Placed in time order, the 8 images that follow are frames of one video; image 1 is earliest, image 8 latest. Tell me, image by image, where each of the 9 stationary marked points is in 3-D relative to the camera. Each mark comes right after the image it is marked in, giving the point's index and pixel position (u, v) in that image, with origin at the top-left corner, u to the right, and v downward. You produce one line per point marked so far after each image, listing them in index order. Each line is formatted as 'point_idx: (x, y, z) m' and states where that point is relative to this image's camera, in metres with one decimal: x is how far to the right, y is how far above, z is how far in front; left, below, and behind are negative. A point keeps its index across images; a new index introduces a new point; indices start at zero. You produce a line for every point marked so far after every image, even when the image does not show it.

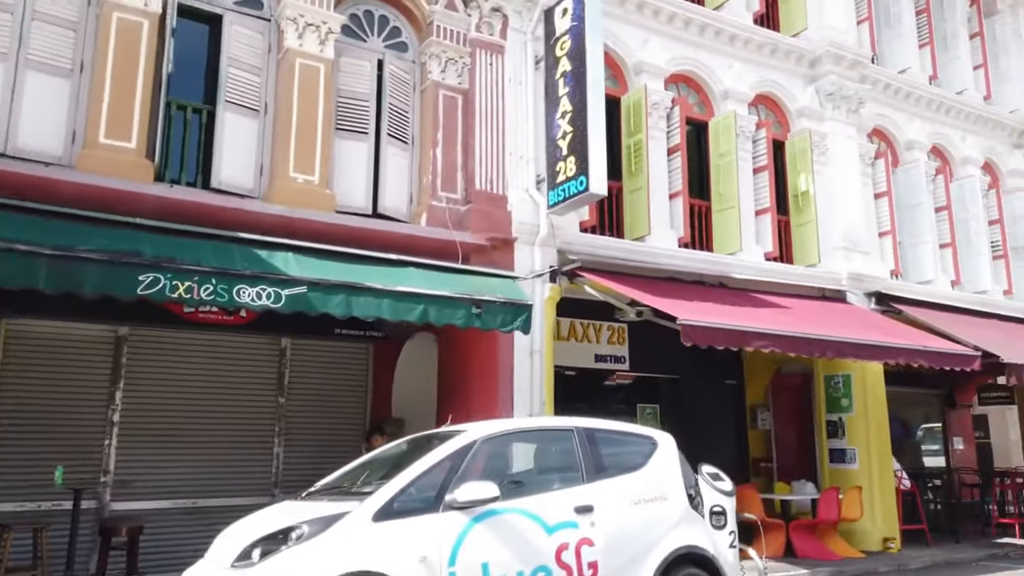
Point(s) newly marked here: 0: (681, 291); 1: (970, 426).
0: (+2.3, 0.0, +10.2) m
1: (+10.5, -3.2, +17.3) m
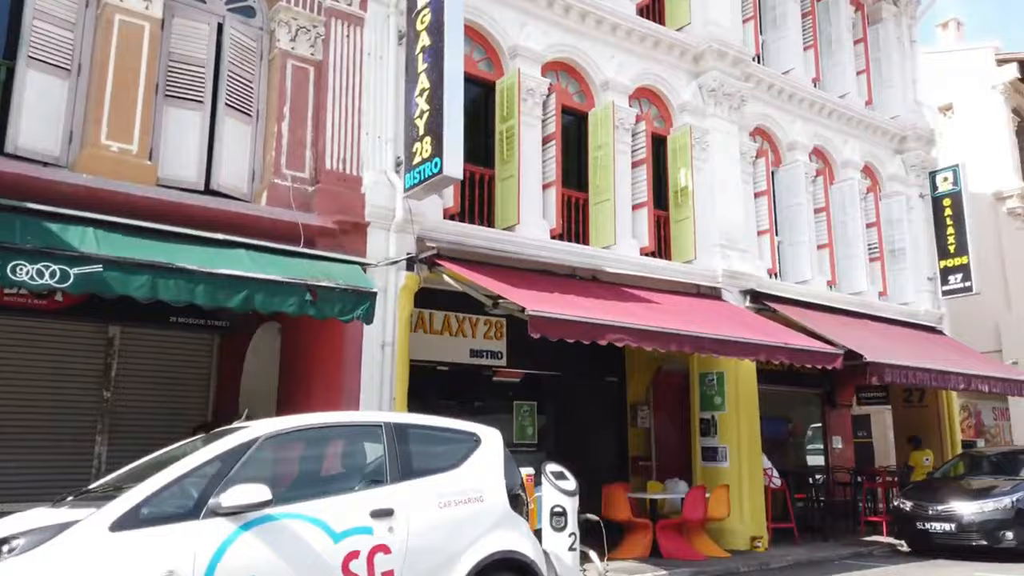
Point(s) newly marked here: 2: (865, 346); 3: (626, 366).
0: (+0.5, +0.1, +9.9) m
1: (+7.9, -3.2, +17.7) m
2: (+5.4, -0.9, +11.8) m
3: (+2.1, -1.5, +13.9) m
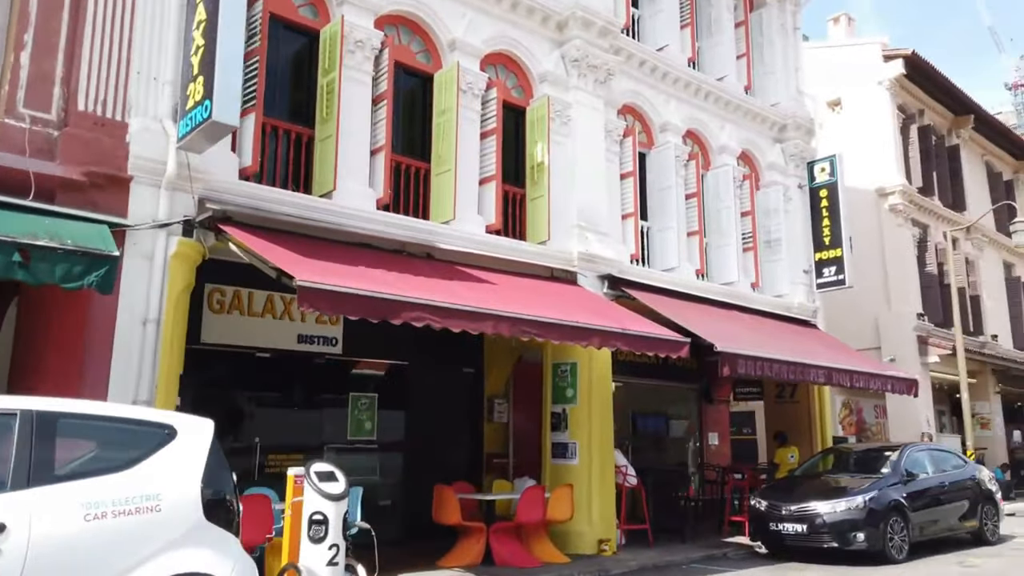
0: (-1.7, +0.3, +8.7) m
1: (+4.9, -3.1, +17.2) m
2: (+3.0, -0.7, +11.1) m
3: (-0.5, -1.2, +12.9) m
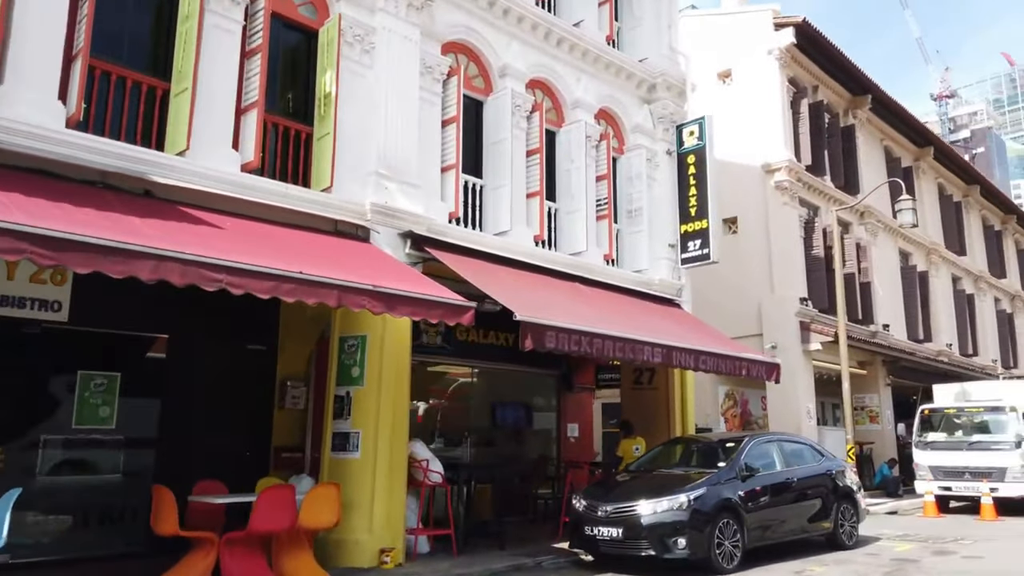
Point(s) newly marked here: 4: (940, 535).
0: (-4.3, +0.9, +6.6) m
1: (+1.6, -2.6, +15.6) m
2: (+0.3, -0.2, +9.4) m
3: (-3.4, -0.6, +10.9) m
4: (+7.1, -4.1, +12.7) m
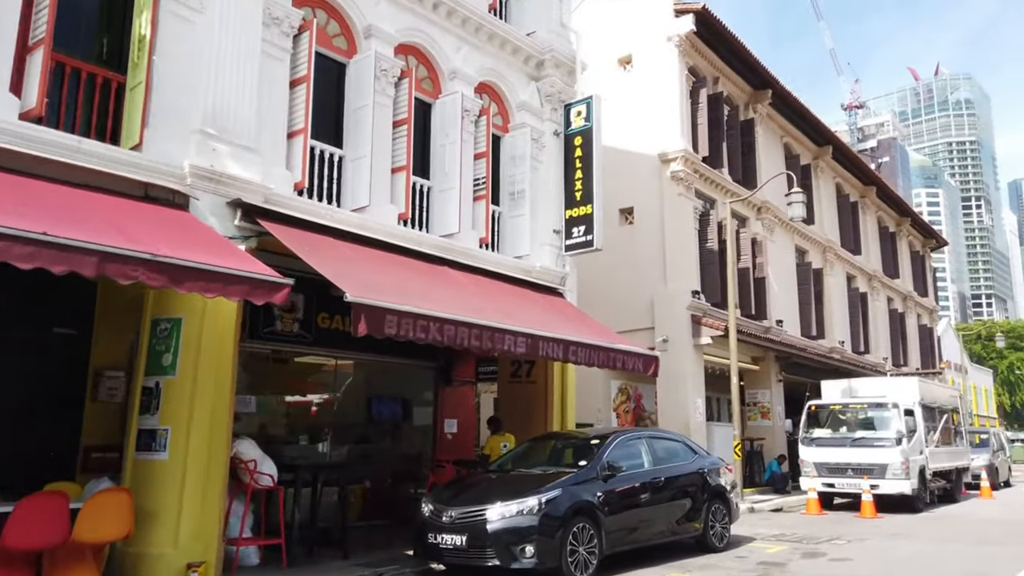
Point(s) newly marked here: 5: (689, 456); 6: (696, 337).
0: (-5.7, +1.2, +5.2) m
1: (-0.8, -2.3, +14.7) m
2: (-1.5, 0.0, +8.4) m
3: (-5.3, -0.3, +9.5) m
4: (+4.9, -4.0, +12.4) m
5: (+2.4, -2.3, +10.5) m
6: (+4.3, -1.1, +17.5) m
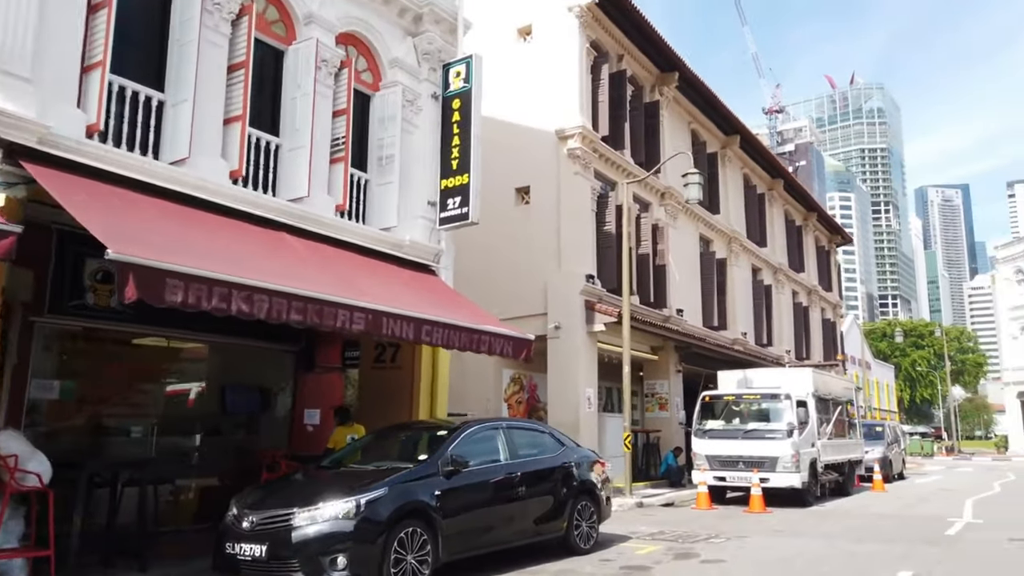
0: (-7.0, +1.6, +3.4) m
1: (-3.1, -1.9, +13.4) m
2: (-3.1, +0.4, +7.0) m
3: (-7.0, +0.1, +7.8) m
4: (+2.8, -3.7, +11.6) m
5: (+0.5, -2.0, +9.5) m
6: (+1.7, -0.8, +16.6) m
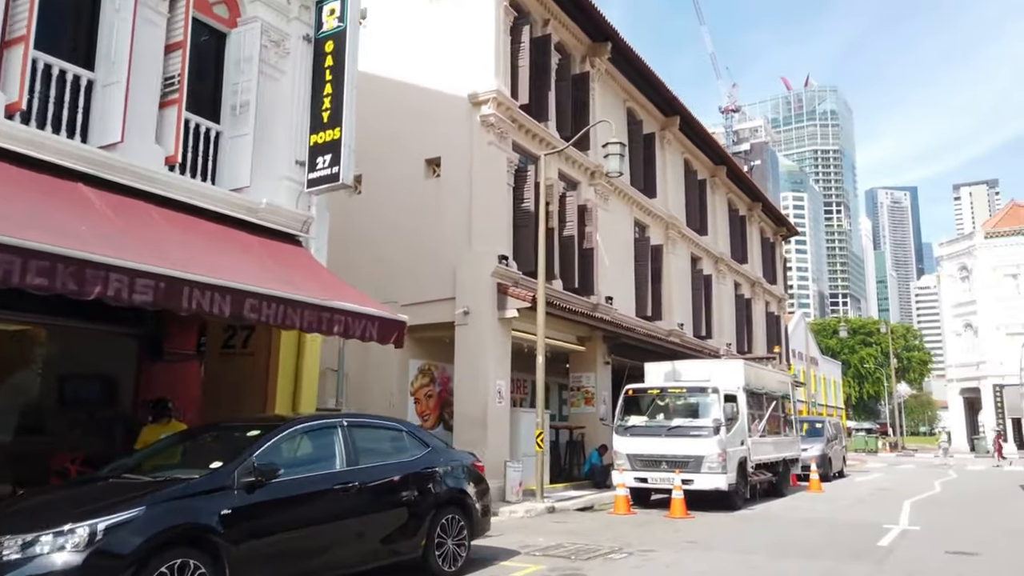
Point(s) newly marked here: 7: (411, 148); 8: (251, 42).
0: (-8.2, +2.0, +1.3) m
1: (-4.9, -1.5, +11.5) m
2: (-4.5, +0.7, +5.1) m
3: (-8.4, +0.5, +5.7) m
4: (+1.1, -3.4, +10.1) m
5: (-1.0, -1.7, +7.8) m
6: (-0.2, -0.4, +15.0) m
7: (-2.2, +3.0, +16.3) m
8: (-3.5, +3.3, +10.1) m
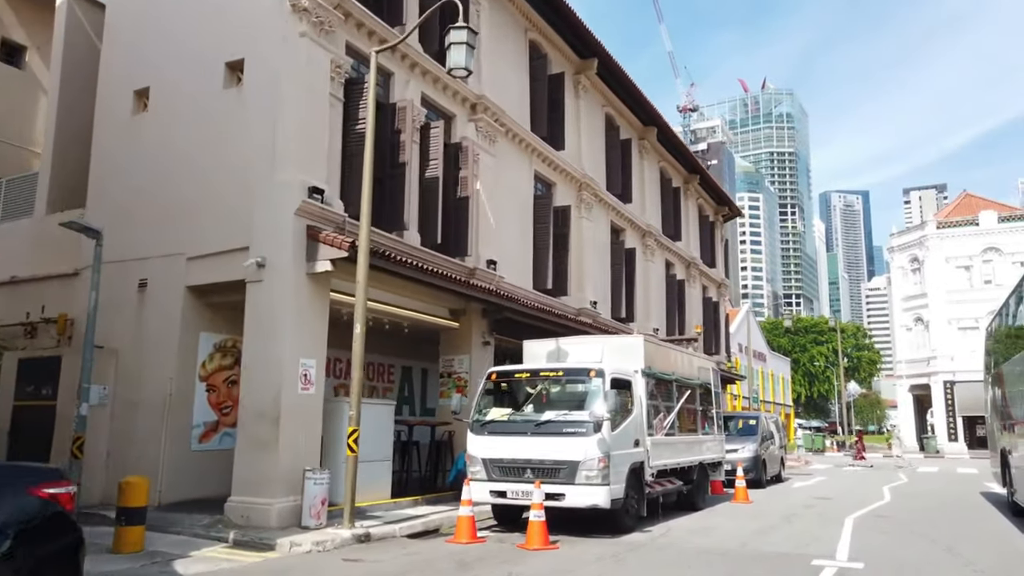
0: (-10.1, +2.8, -3.1) m
1: (-7.4, -0.7, +7.3) m
2: (-6.7, +1.6, +0.9) m
3: (-10.6, +1.4, +1.3) m
4: (-1.4, -2.6, +6.1) m
5: (-3.4, -0.9, +3.8) m
6: (-2.9, +0.4, +11.0) m
7: (-4.9, +3.9, +12.2) m
8: (-5.9, +4.1, +5.9) m
